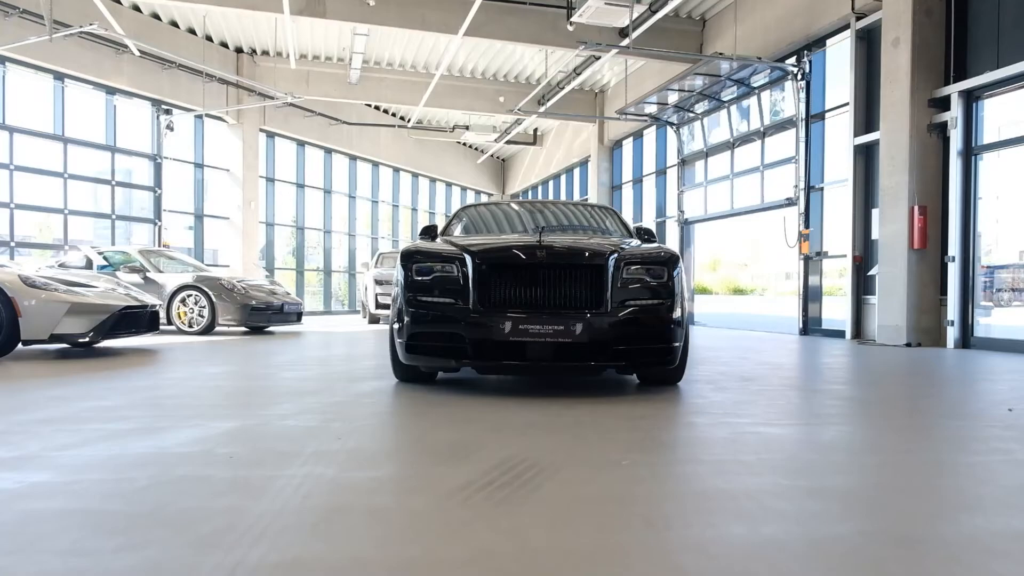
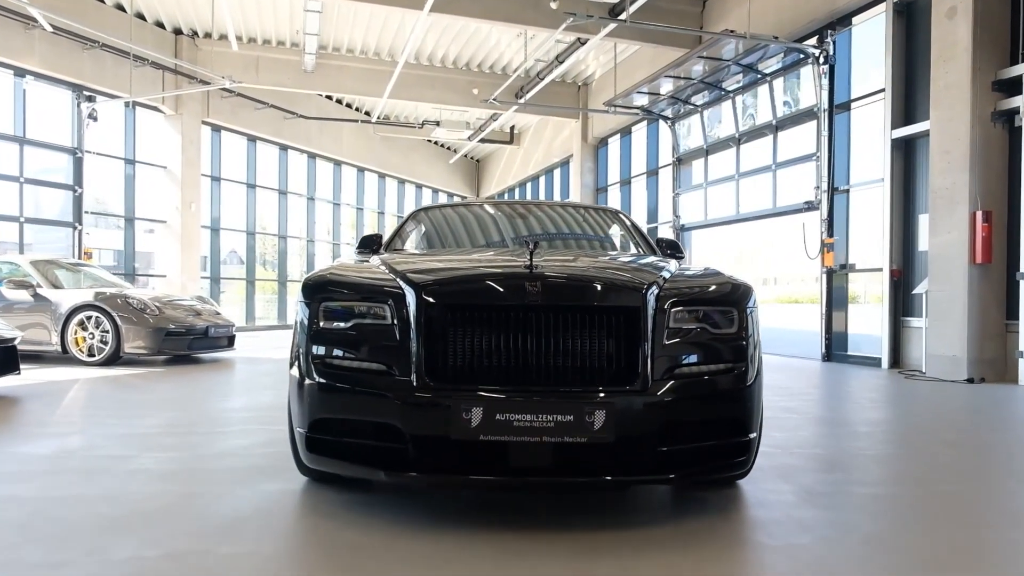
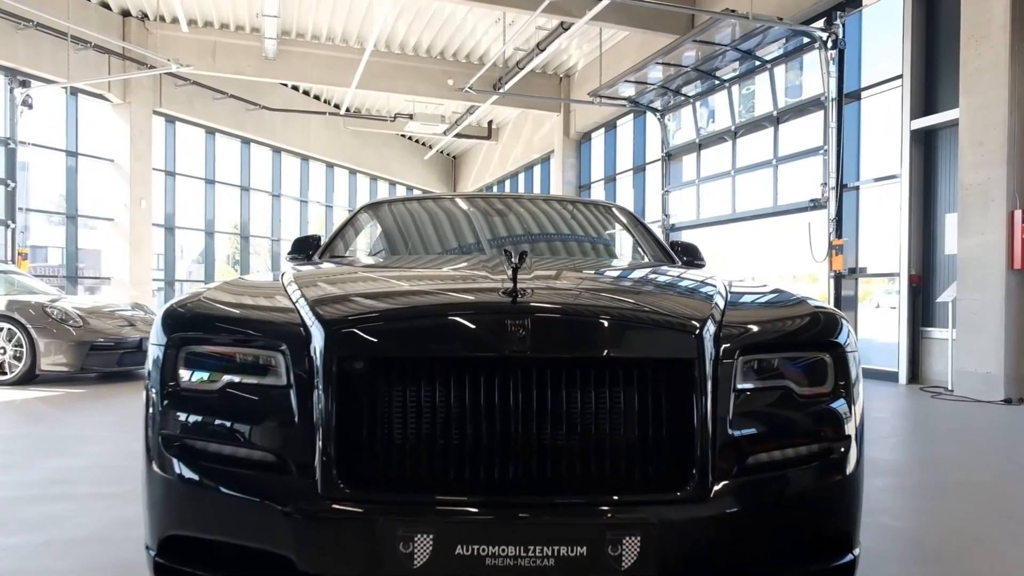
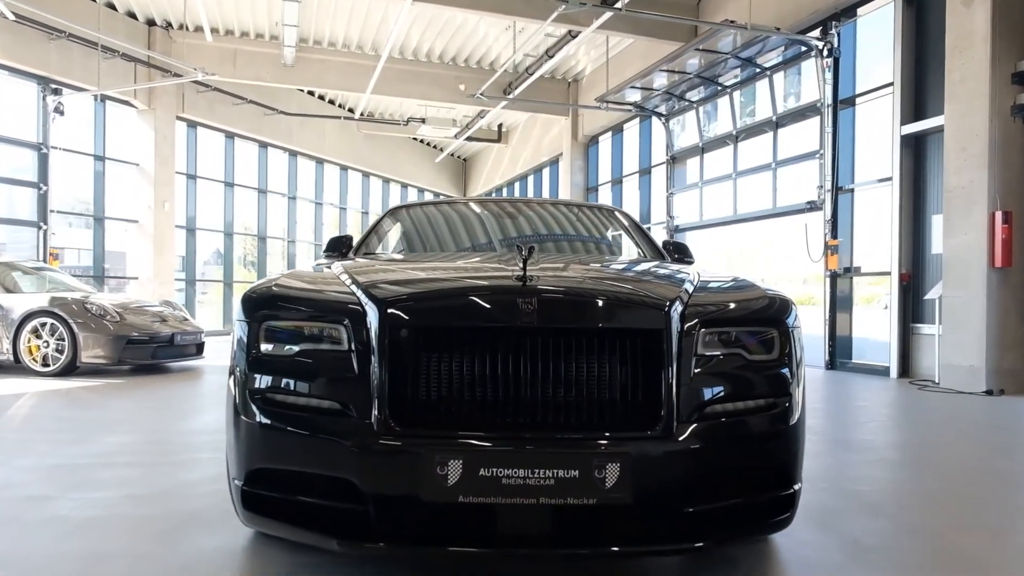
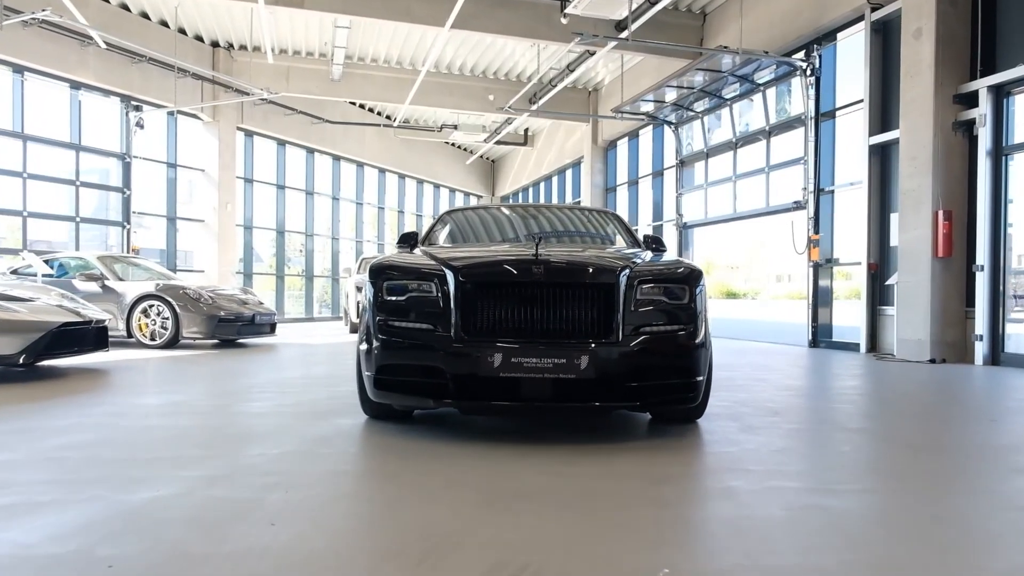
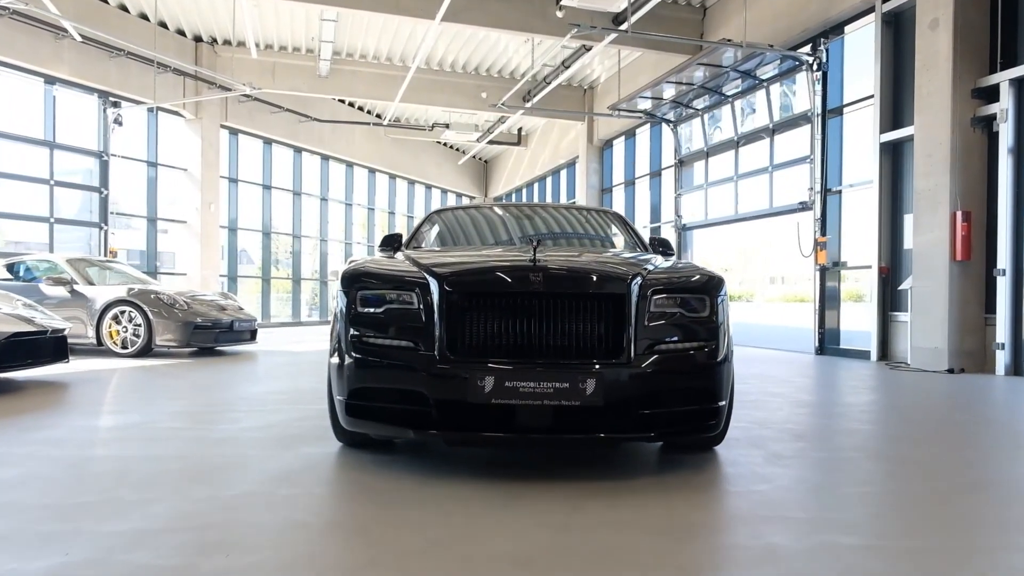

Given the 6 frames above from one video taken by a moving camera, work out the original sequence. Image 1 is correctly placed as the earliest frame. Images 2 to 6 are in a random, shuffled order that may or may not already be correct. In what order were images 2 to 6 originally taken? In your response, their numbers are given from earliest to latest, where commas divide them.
5, 6, 2, 4, 3
